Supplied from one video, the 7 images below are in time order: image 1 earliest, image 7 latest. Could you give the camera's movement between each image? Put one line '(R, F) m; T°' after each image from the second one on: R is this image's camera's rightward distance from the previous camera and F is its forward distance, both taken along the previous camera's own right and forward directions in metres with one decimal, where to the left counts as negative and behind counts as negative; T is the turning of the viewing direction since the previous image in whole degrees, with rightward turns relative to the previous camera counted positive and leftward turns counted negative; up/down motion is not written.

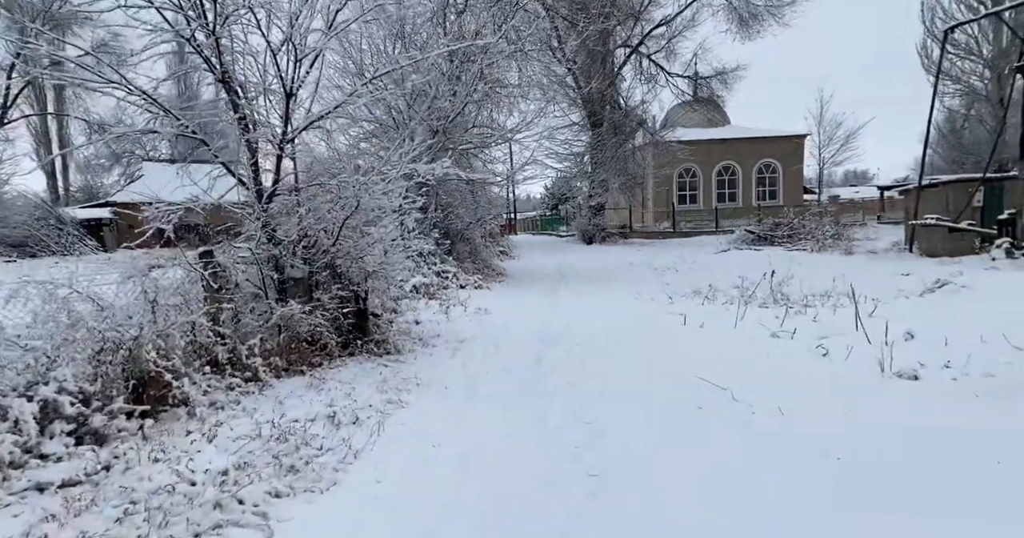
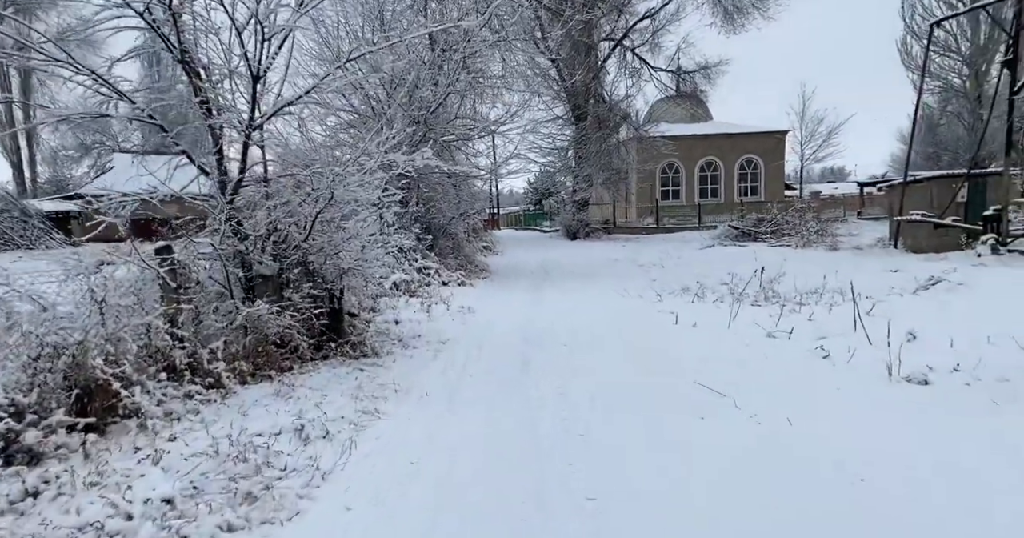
(0.0, +0.3) m; +2°
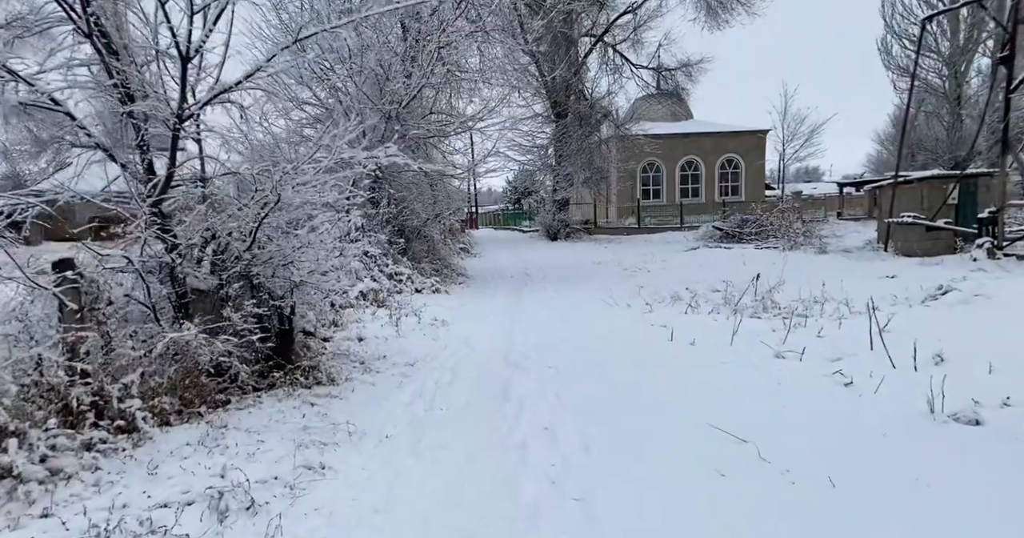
(0.0, +0.7) m; +2°
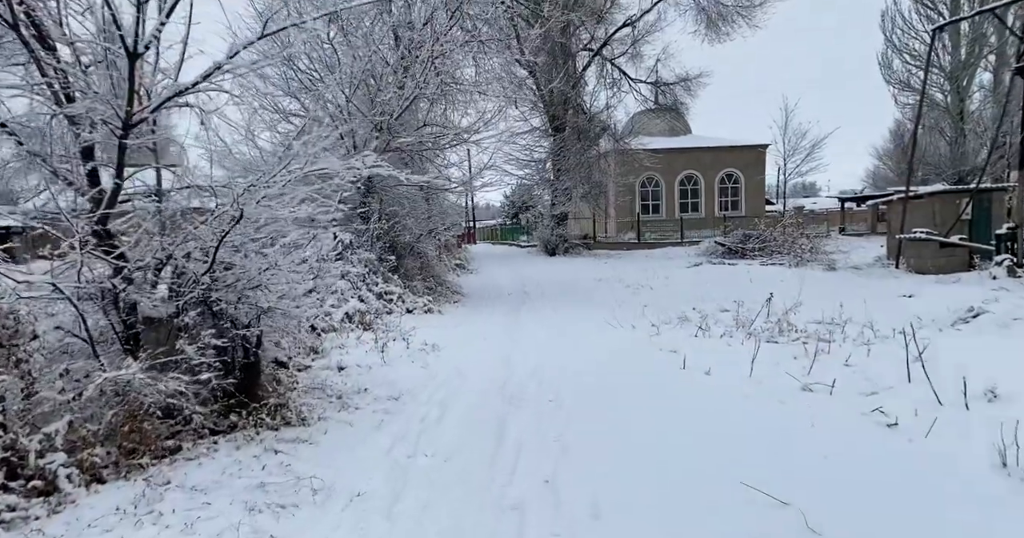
(0.0, +0.6) m; 0°
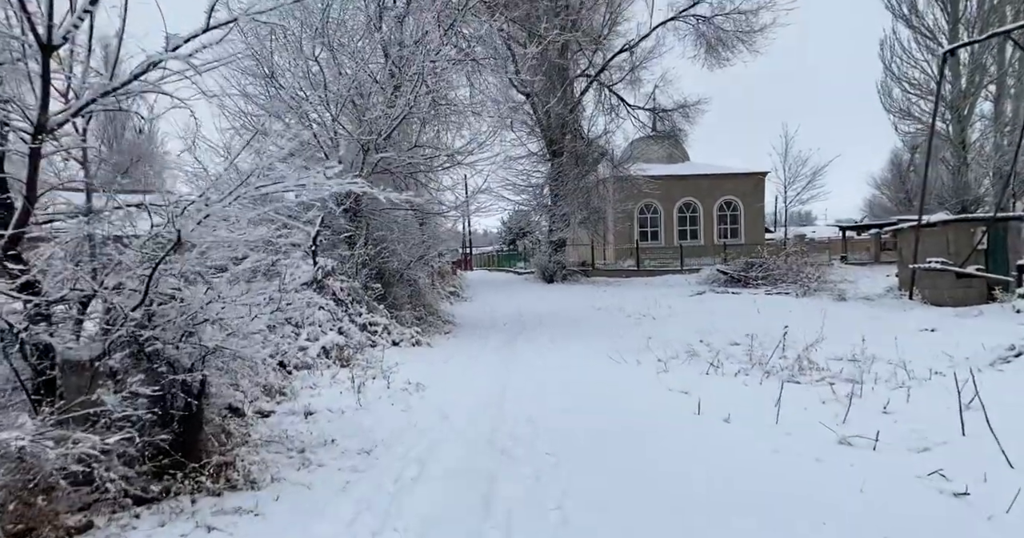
(0.0, +0.7) m; 0°
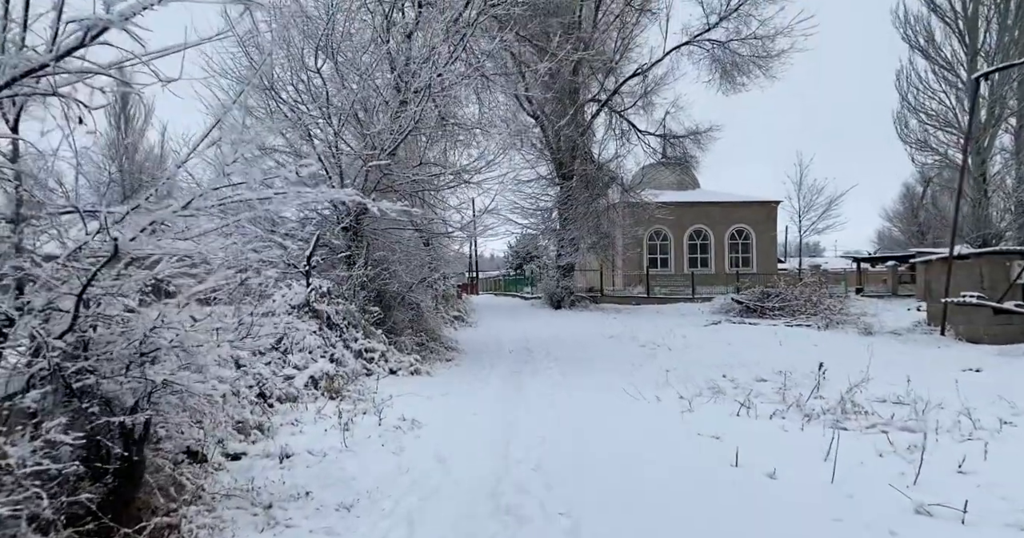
(0.0, +0.7) m; -1°
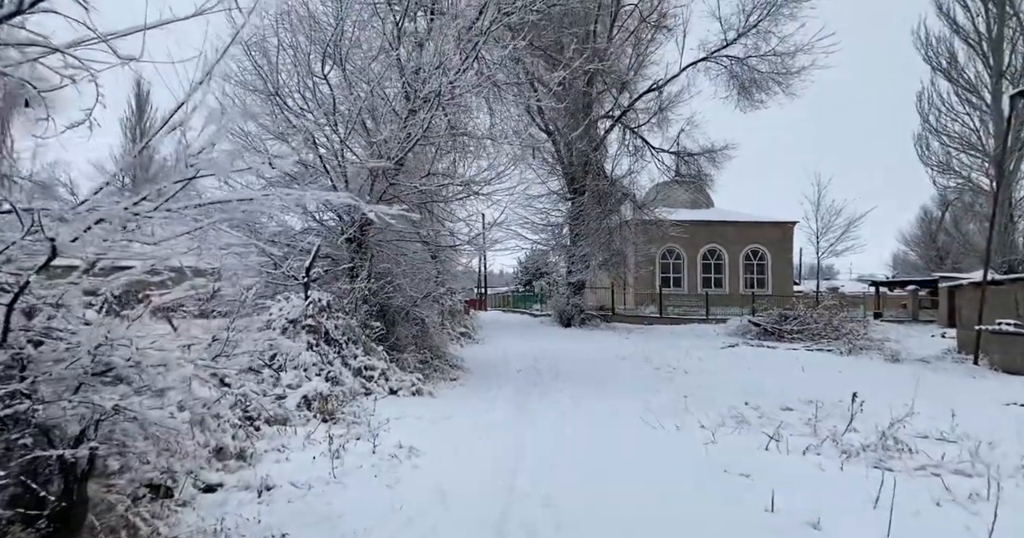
(0.0, +0.5) m; -1°
